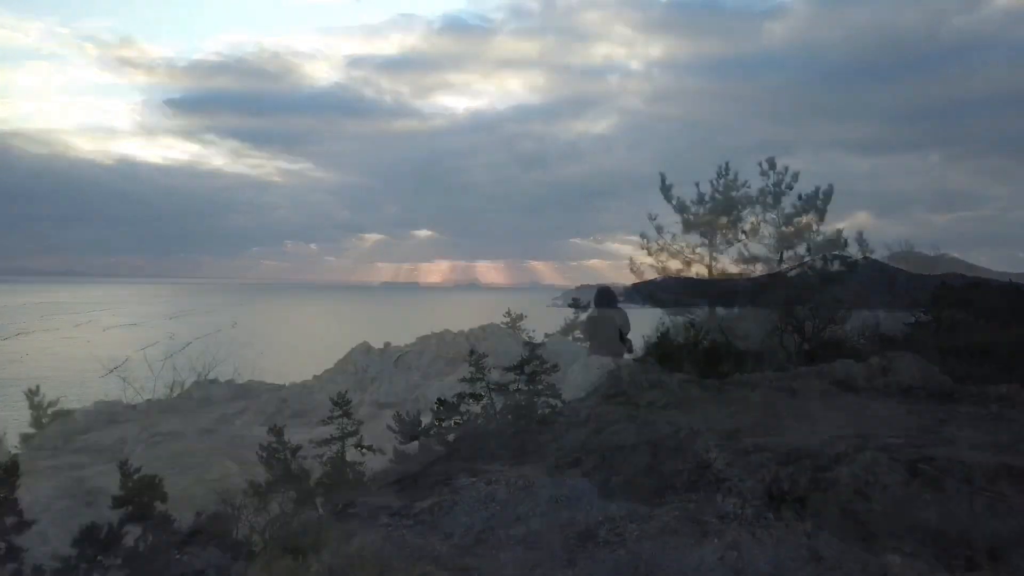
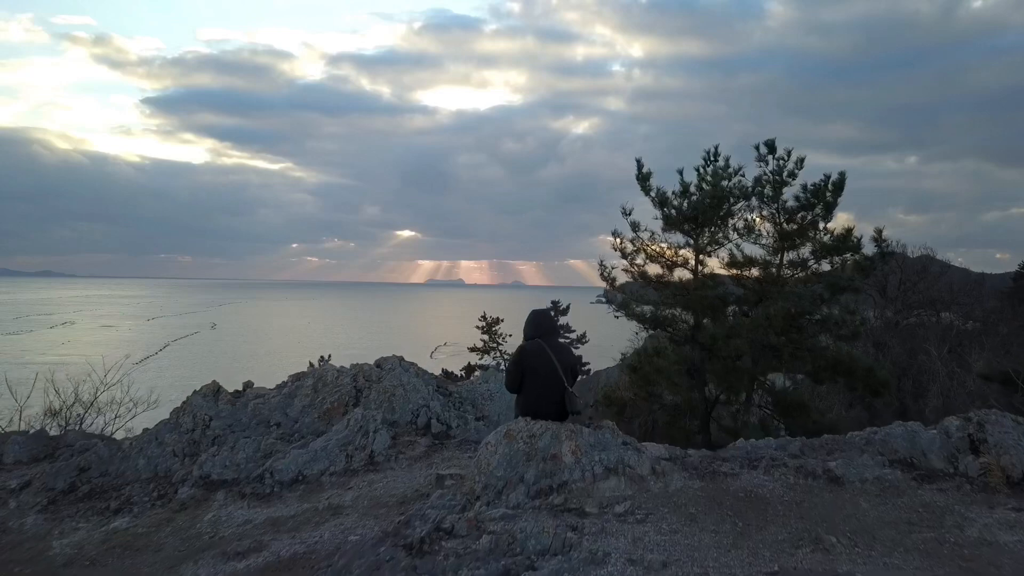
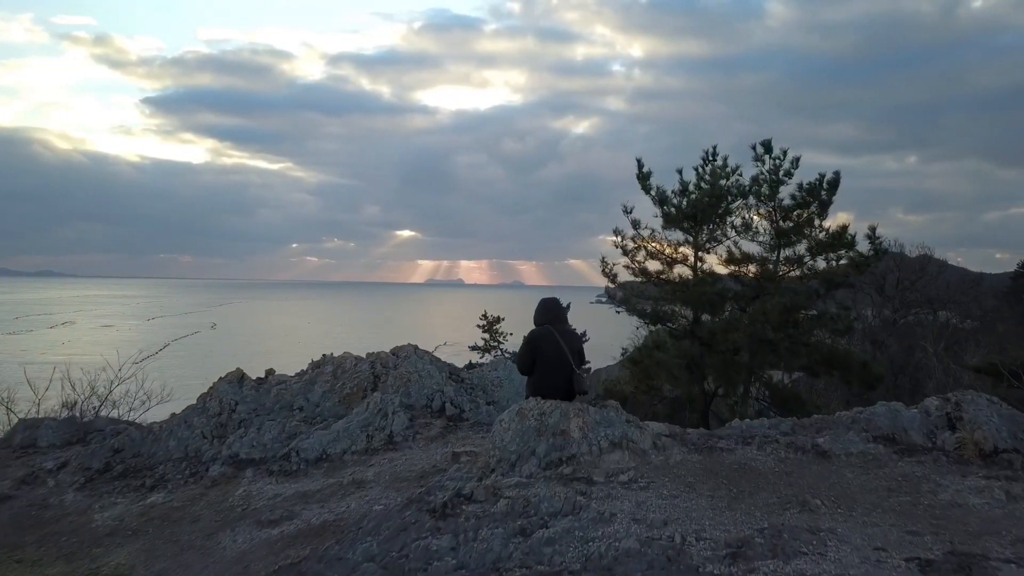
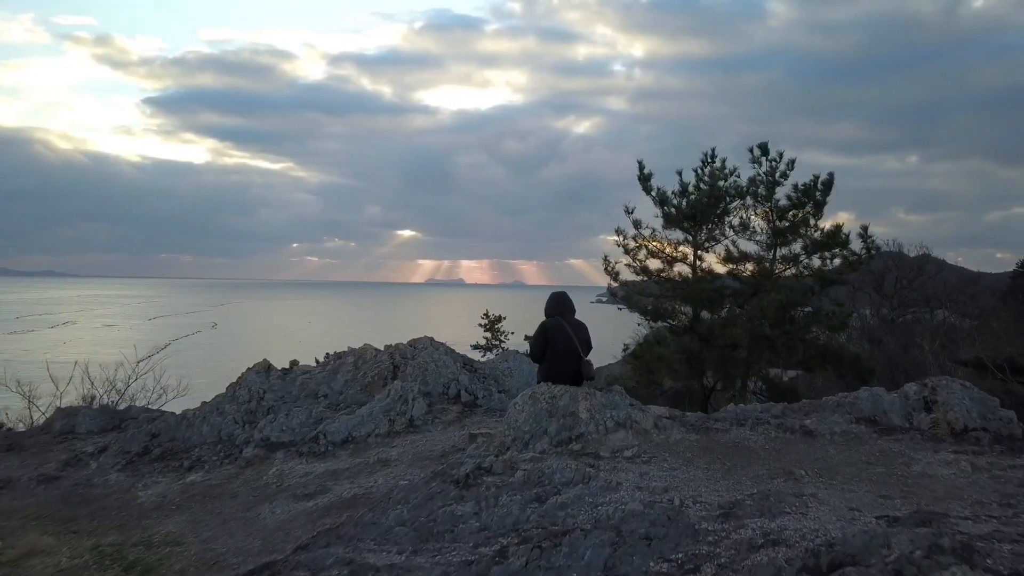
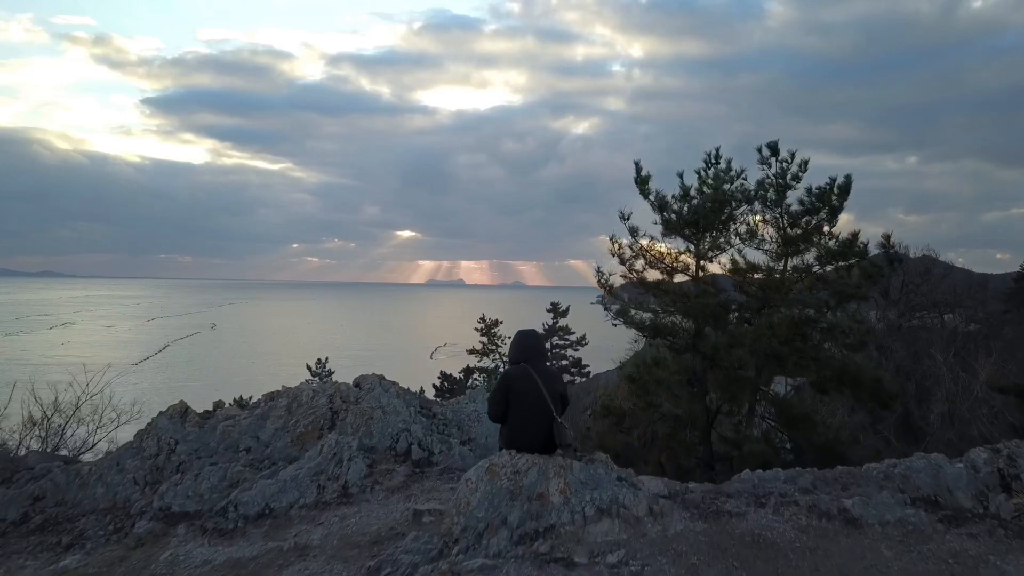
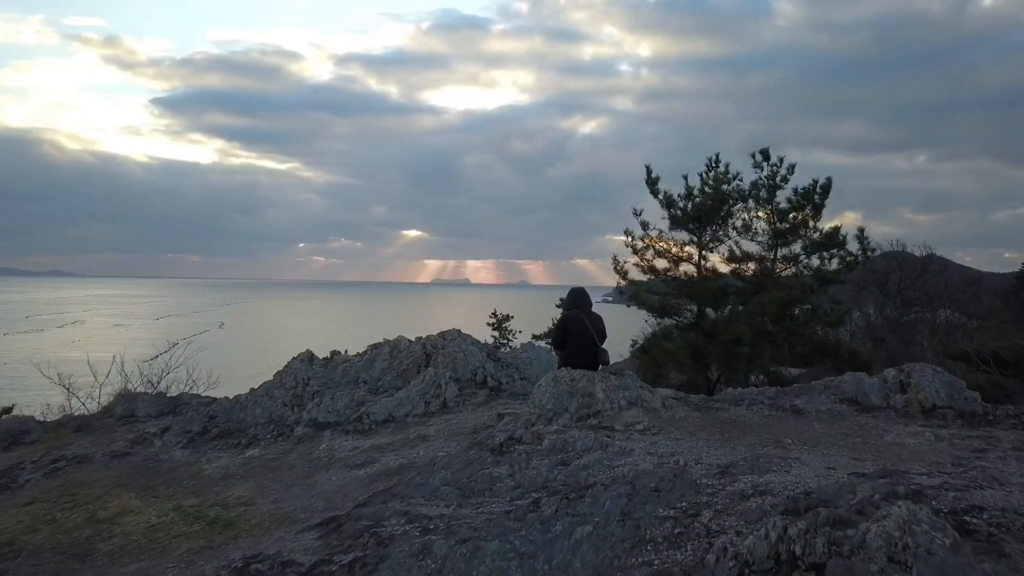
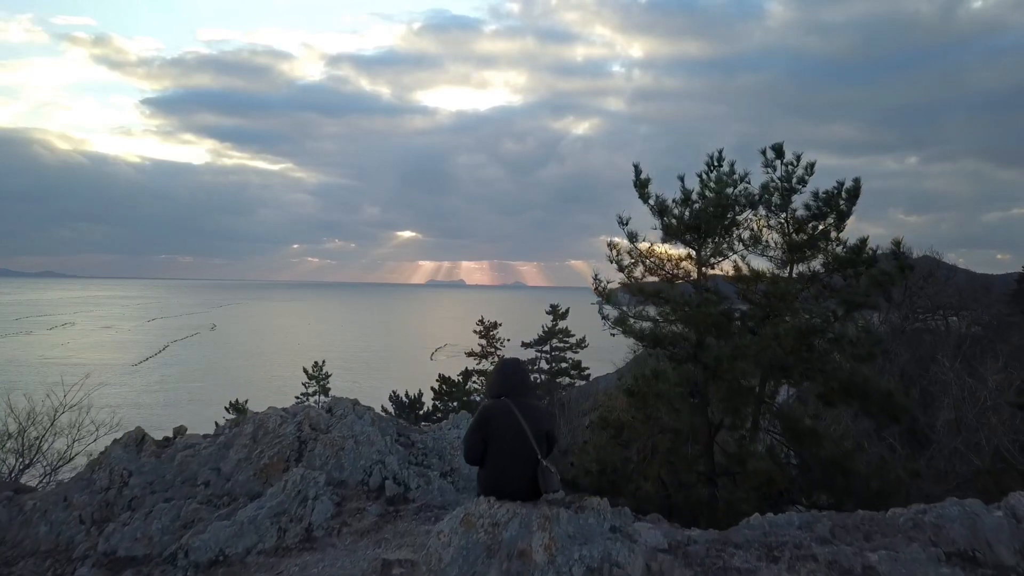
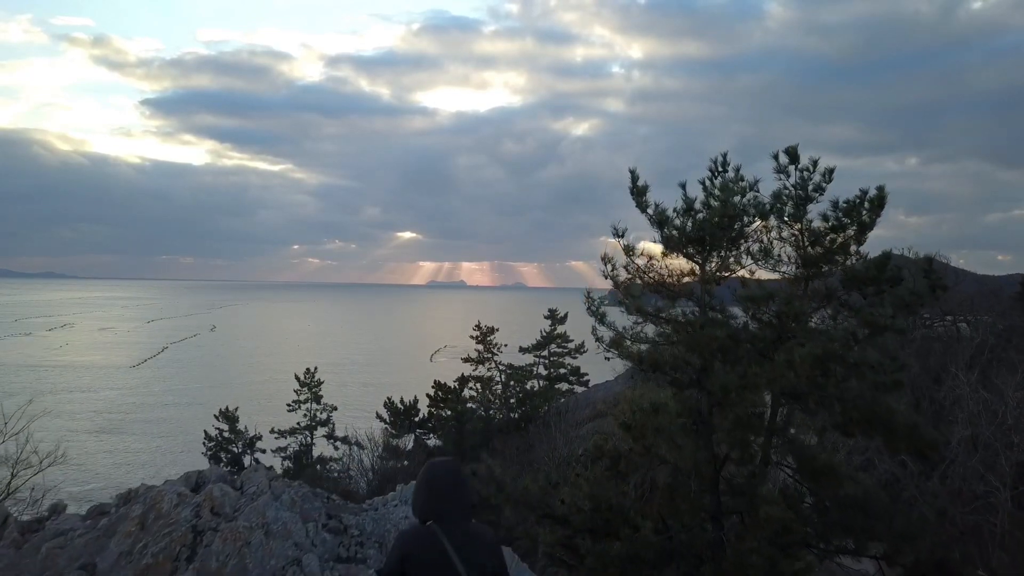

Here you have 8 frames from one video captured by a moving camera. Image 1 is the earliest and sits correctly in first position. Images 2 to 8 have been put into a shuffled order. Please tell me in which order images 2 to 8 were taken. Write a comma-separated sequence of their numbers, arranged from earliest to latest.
6, 4, 3, 2, 5, 7, 8
